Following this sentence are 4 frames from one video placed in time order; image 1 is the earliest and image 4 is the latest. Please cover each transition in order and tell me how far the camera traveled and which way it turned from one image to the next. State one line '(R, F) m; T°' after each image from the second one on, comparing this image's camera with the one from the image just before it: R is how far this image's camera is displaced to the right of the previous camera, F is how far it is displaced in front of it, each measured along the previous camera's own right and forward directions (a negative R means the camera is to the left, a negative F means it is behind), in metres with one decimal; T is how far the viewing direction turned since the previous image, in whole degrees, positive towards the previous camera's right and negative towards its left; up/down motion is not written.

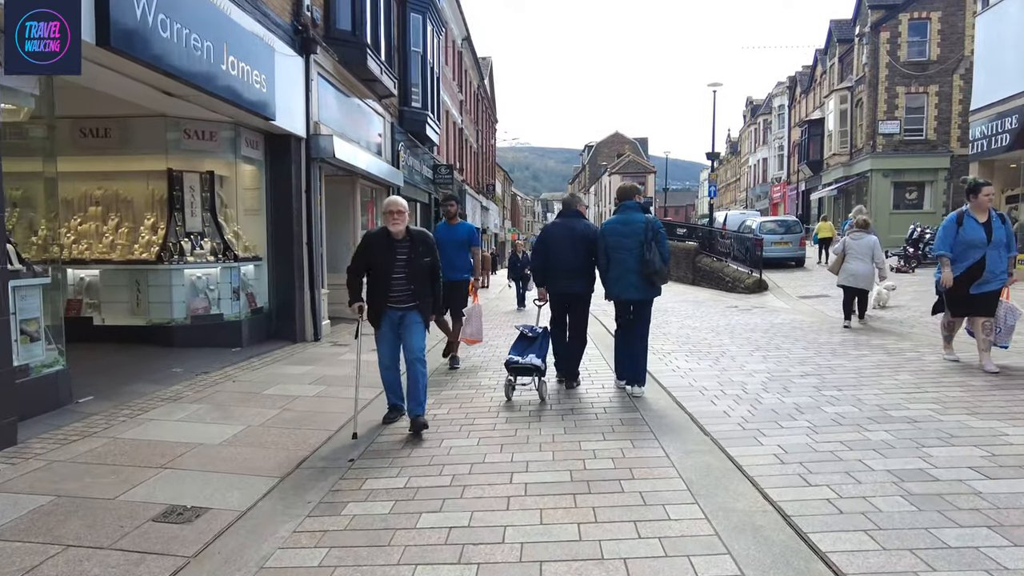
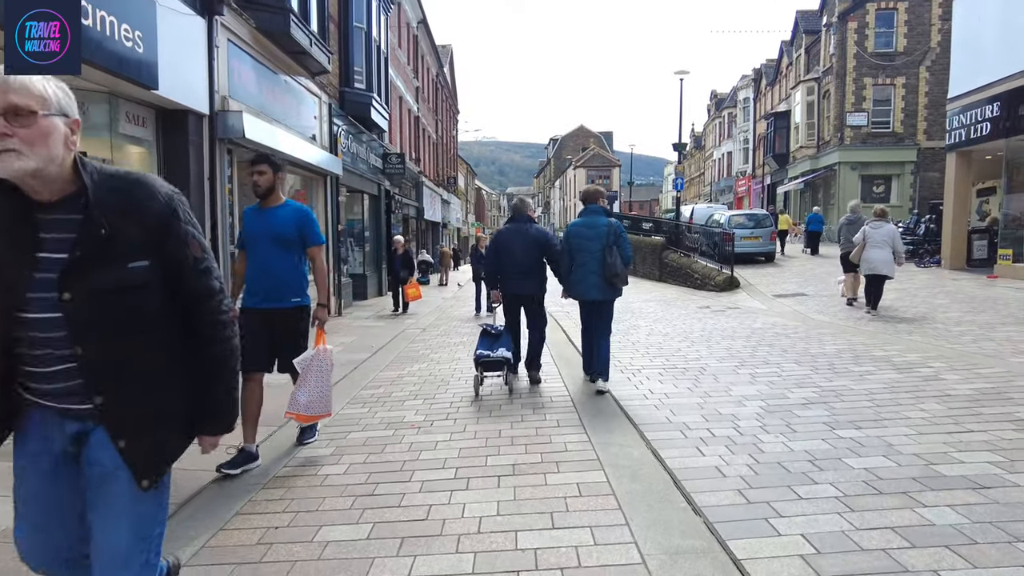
(+0.3, +1.4) m; +3°
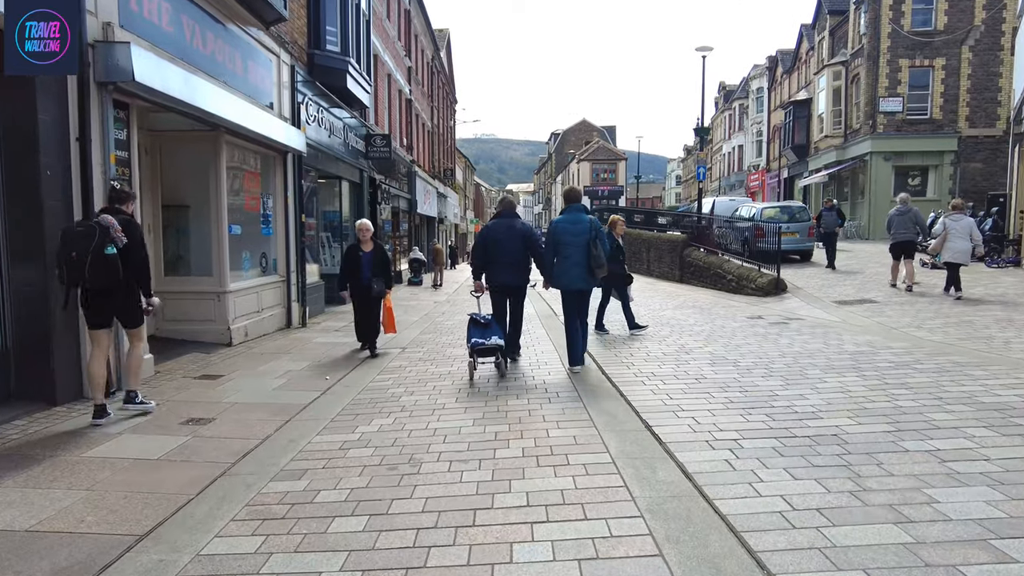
(-0.1, +2.6) m; 0°
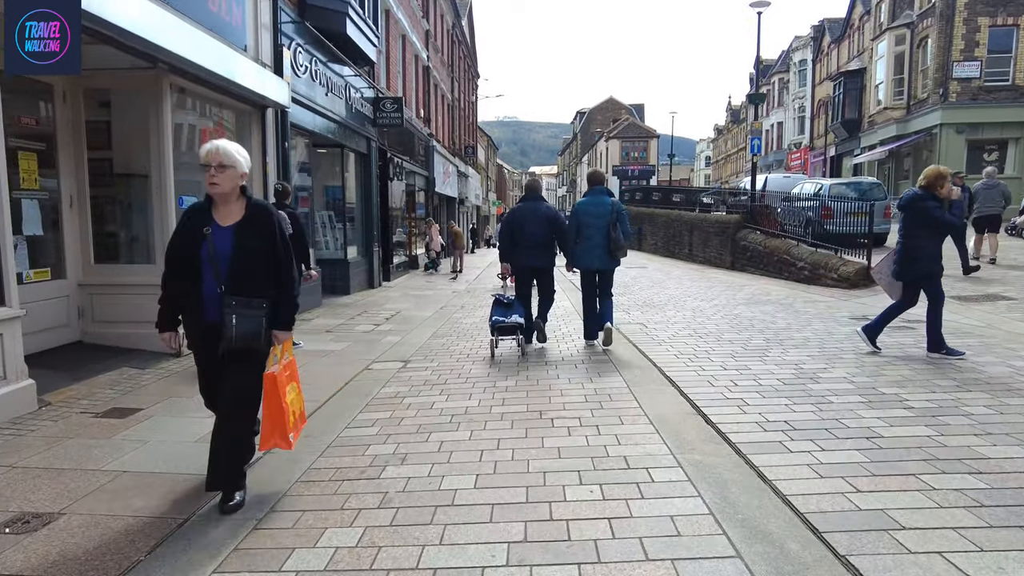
(-0.2, +2.3) m; -2°
